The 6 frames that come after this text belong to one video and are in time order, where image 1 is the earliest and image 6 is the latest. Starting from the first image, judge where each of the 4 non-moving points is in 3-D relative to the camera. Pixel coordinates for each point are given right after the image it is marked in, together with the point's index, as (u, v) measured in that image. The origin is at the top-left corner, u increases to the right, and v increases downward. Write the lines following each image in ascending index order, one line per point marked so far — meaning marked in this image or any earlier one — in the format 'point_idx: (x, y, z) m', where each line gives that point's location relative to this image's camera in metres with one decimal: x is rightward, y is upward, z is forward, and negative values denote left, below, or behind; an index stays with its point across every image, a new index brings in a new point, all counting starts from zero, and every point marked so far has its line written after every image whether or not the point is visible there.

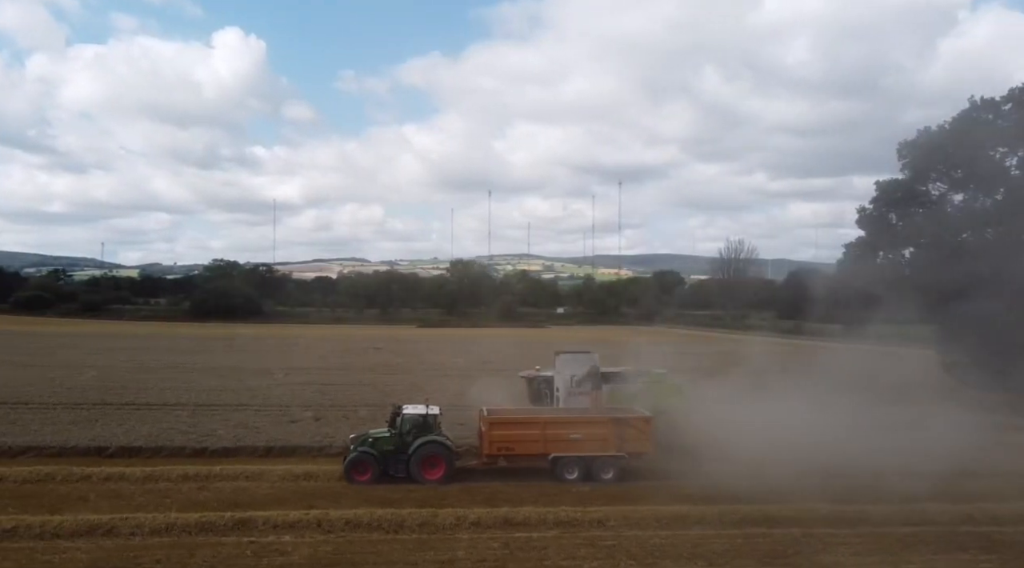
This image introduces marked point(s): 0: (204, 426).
0: (-5.0, -2.6, +14.5) m
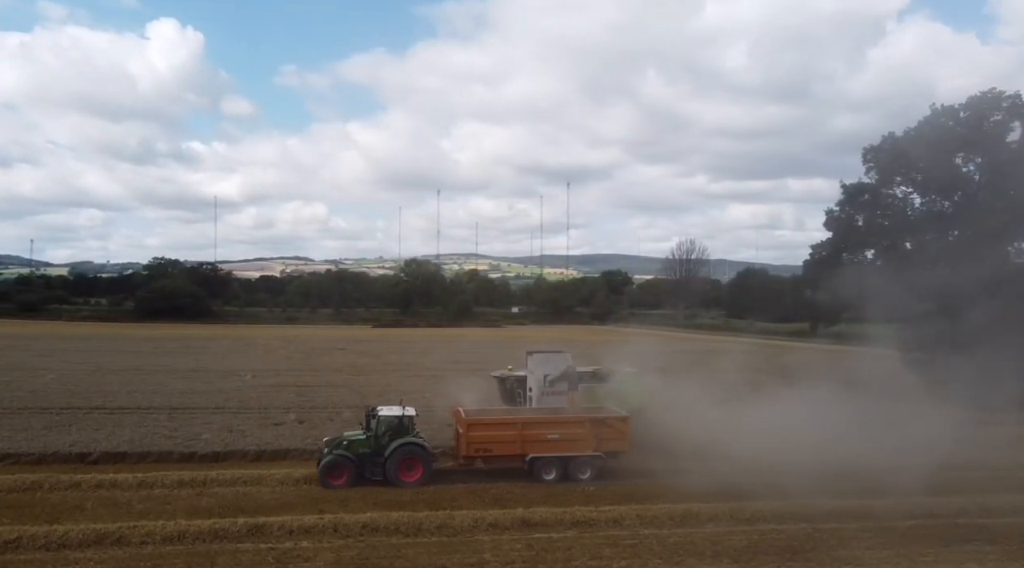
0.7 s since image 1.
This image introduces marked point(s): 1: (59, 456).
0: (-5.8, -2.6, +14.2) m
1: (-6.8, -2.6, +11.9) m
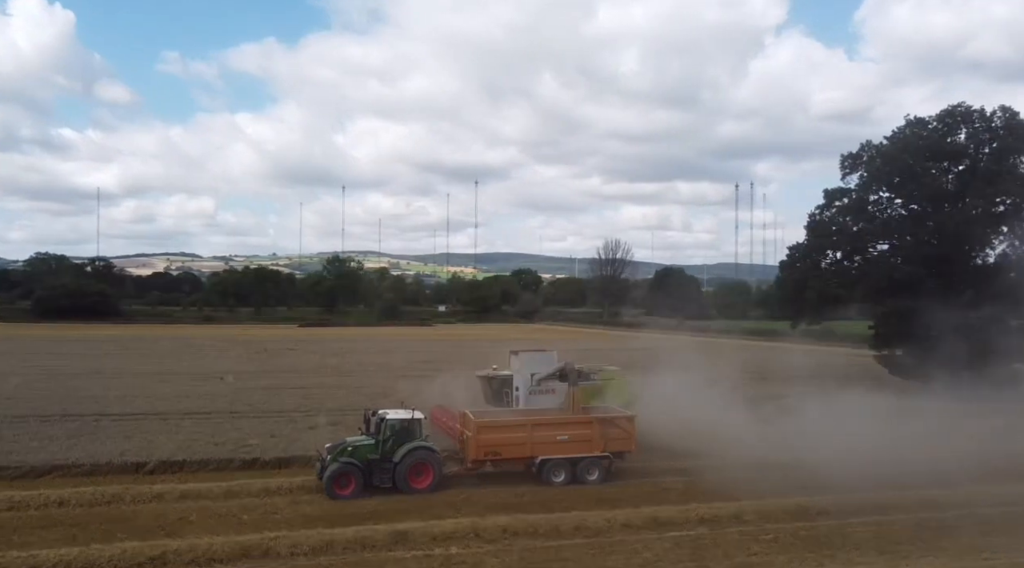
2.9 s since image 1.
0: (-4.9, -2.6, +13.5) m
1: (-5.6, -2.6, +11.2) m
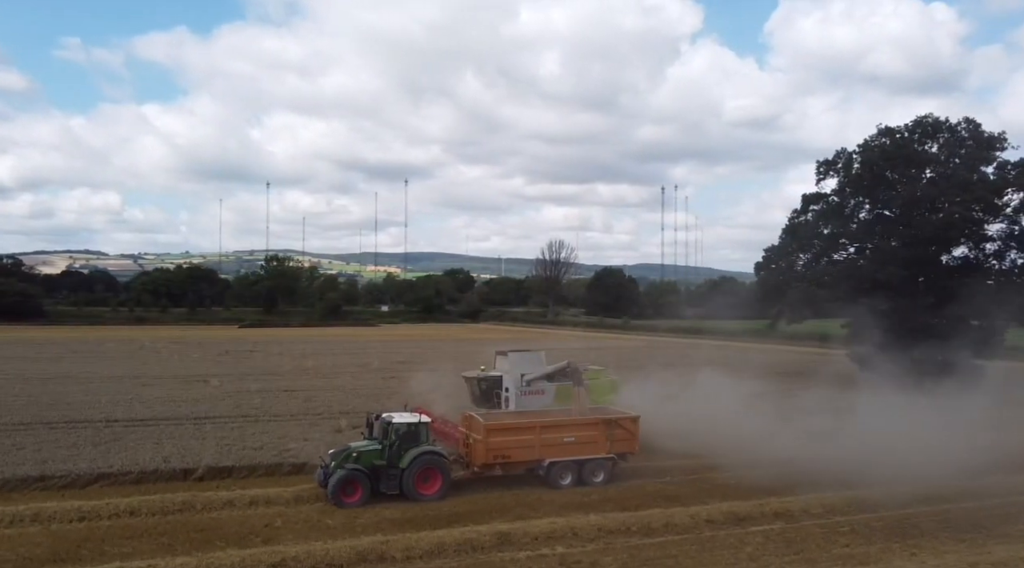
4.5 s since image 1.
0: (-4.3, -2.6, +13.2) m
1: (-4.8, -2.6, +10.8) m
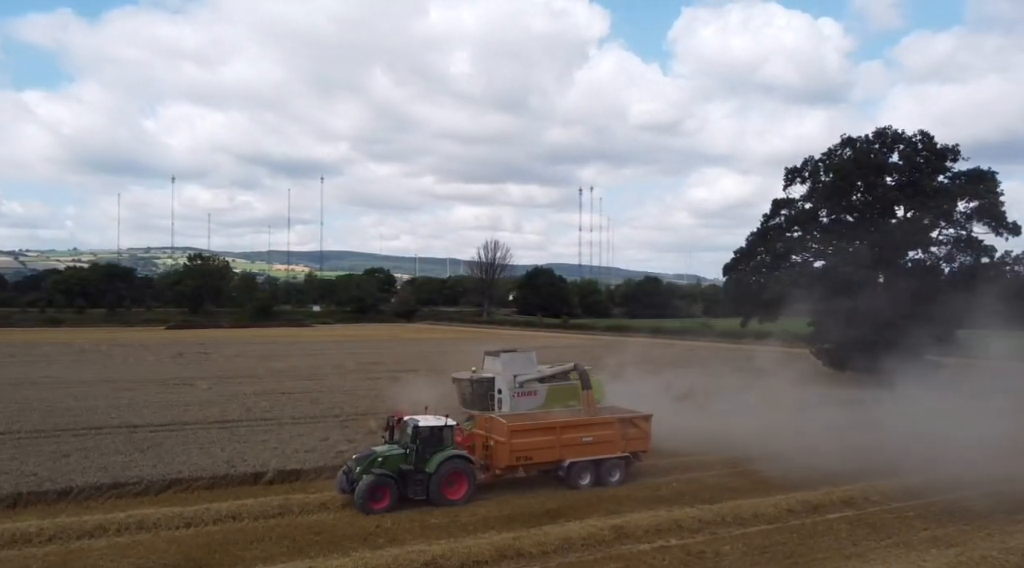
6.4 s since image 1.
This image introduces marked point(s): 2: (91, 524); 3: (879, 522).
0: (-3.5, -2.7, +13.2) m
1: (-3.8, -2.6, +10.7) m
2: (-4.5, -2.6, +8.5) m
3: (+4.3, -2.8, +9.4) m
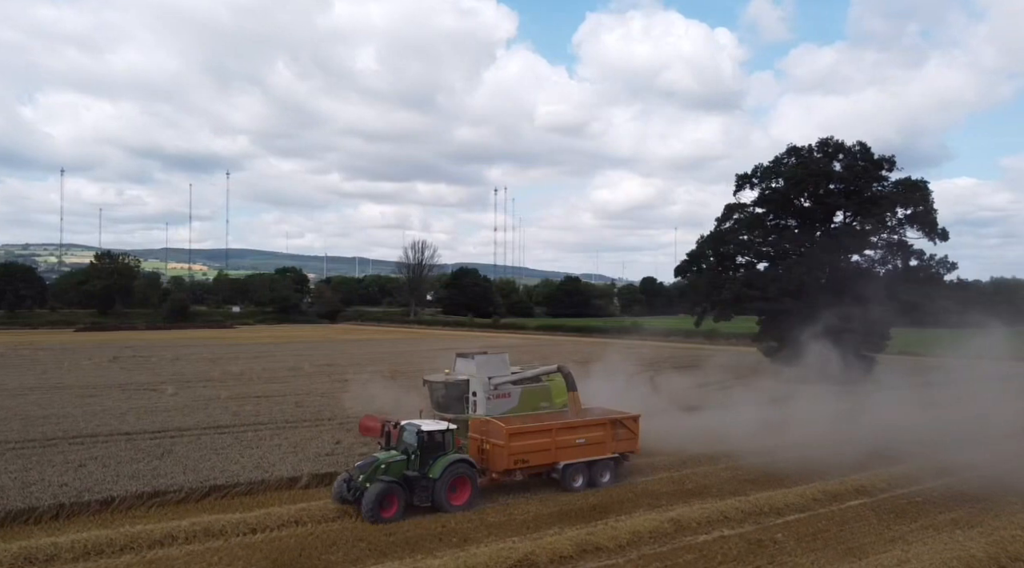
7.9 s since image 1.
0: (-3.2, -2.7, +13.2) m
1: (-3.3, -2.7, +10.7) m
2: (-3.8, -2.6, +8.4) m
3: (+4.9, -2.9, +10.2) m
